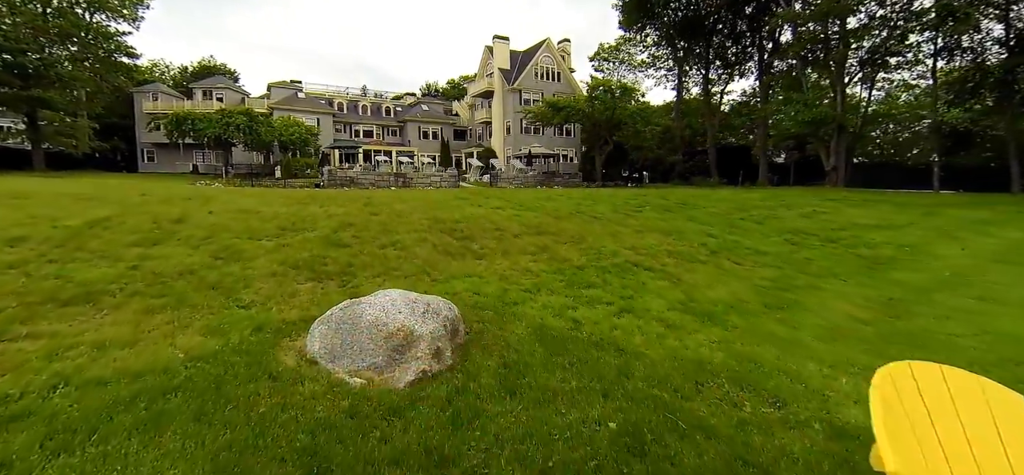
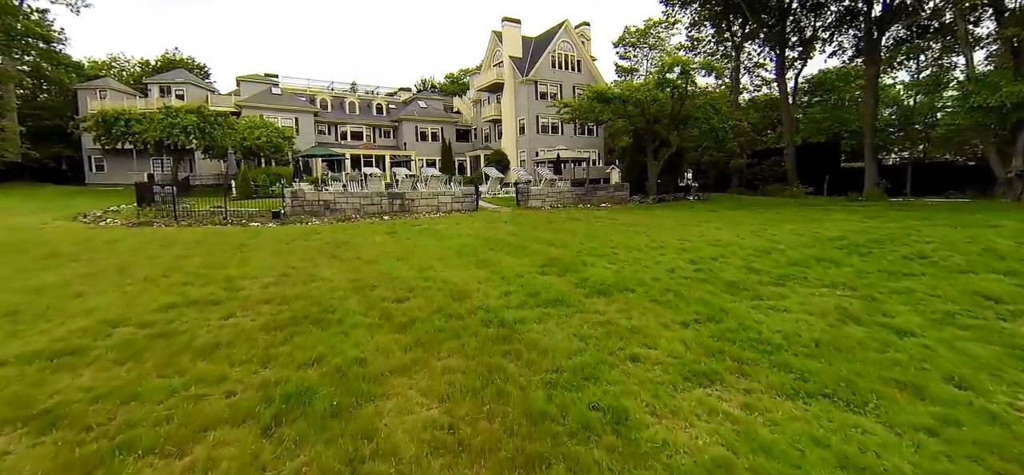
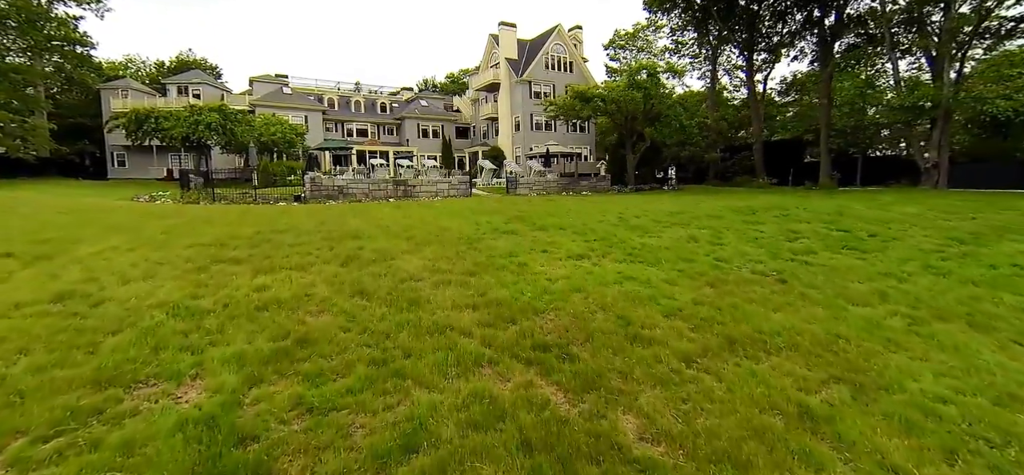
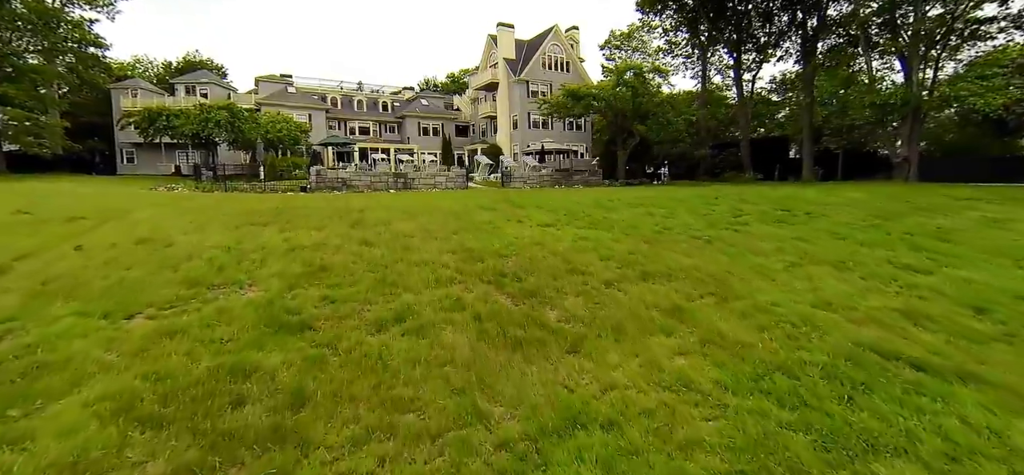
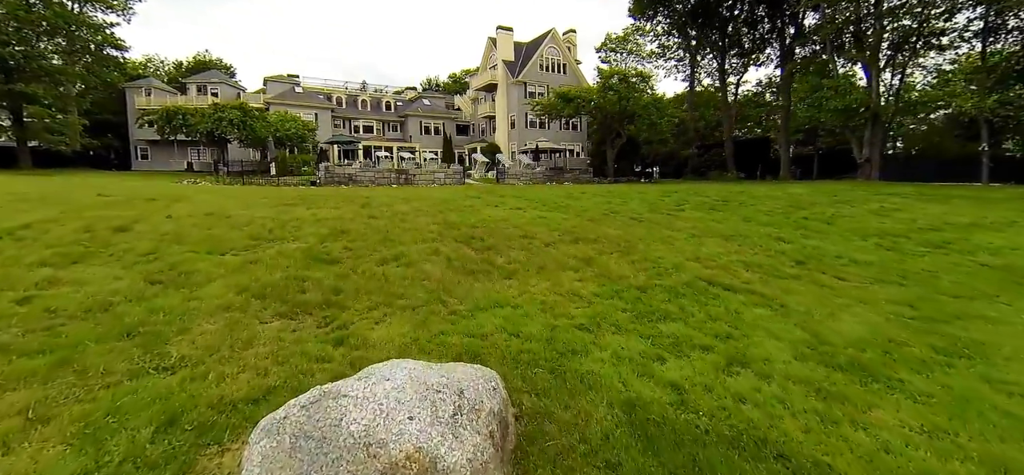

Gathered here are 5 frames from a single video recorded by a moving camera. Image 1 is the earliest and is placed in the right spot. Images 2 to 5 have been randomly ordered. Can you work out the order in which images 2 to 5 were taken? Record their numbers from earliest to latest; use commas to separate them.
5, 4, 3, 2
